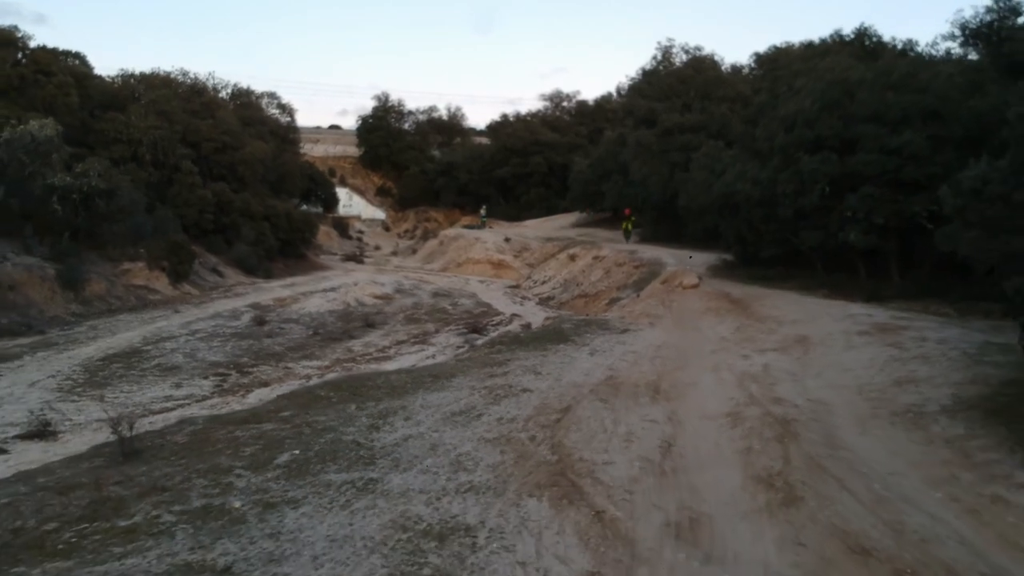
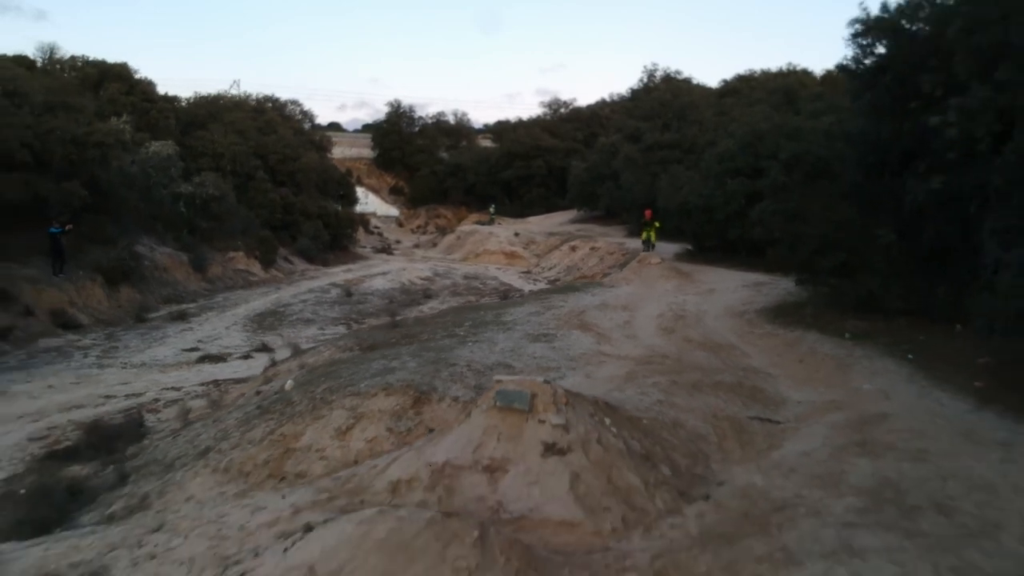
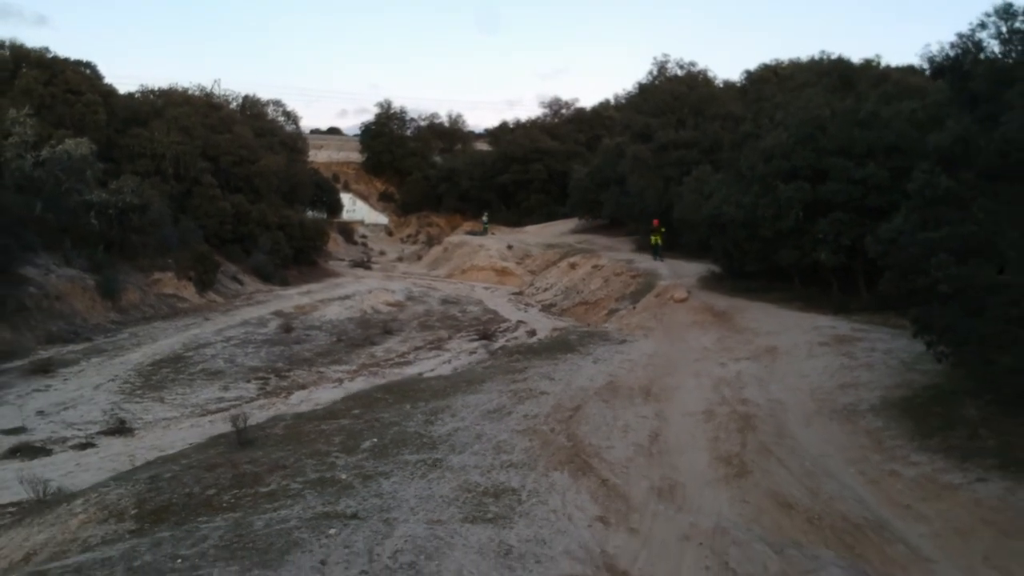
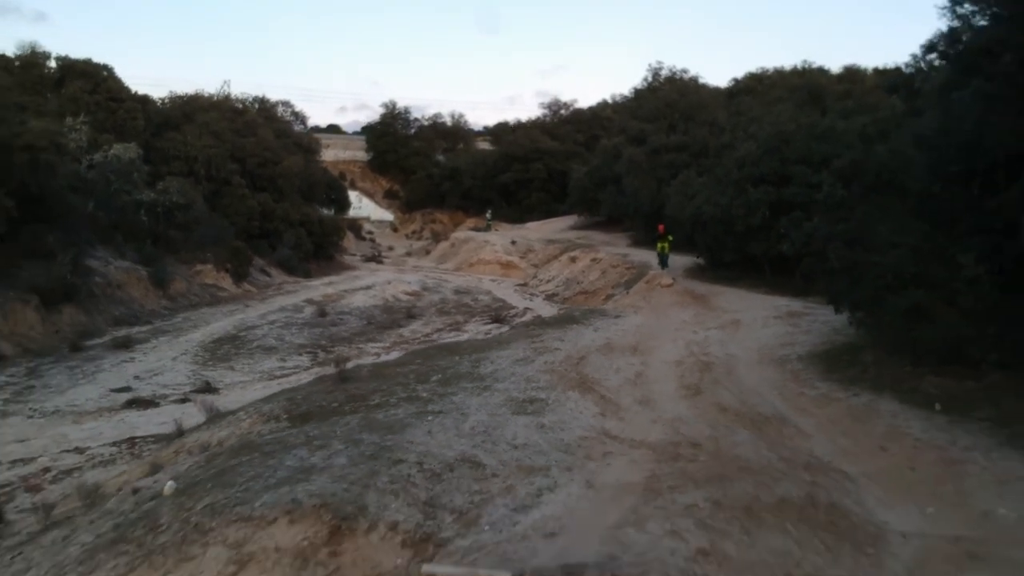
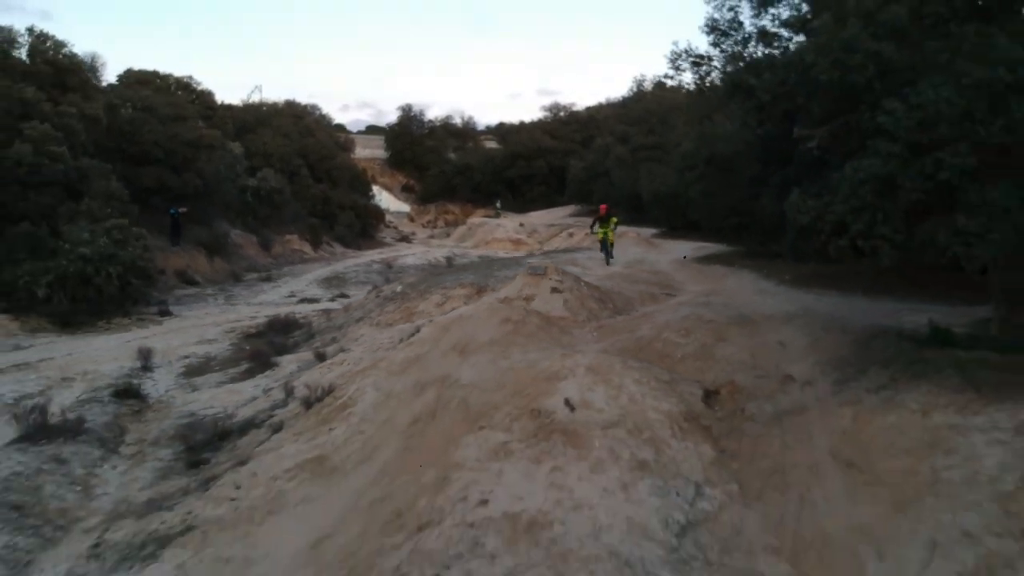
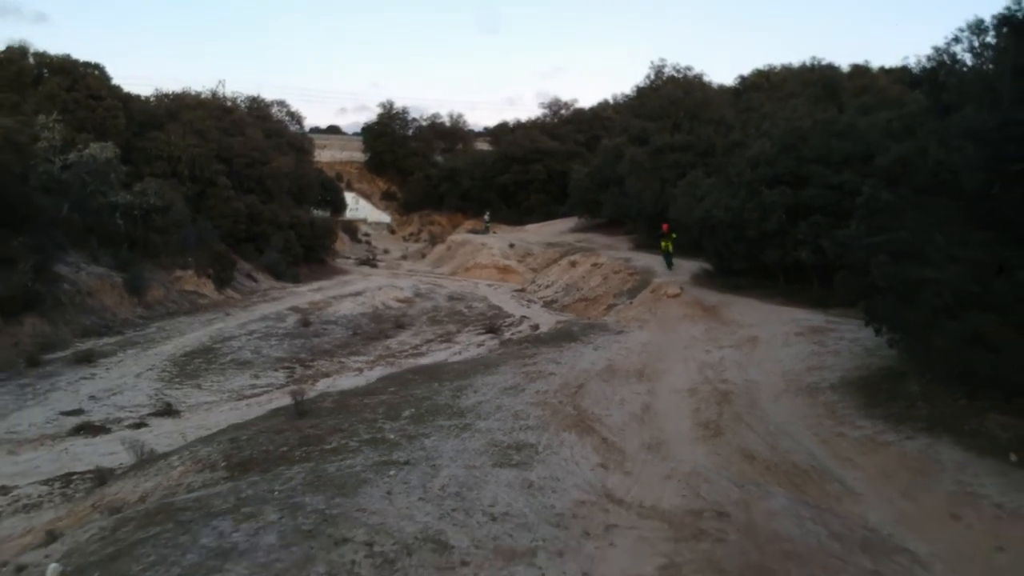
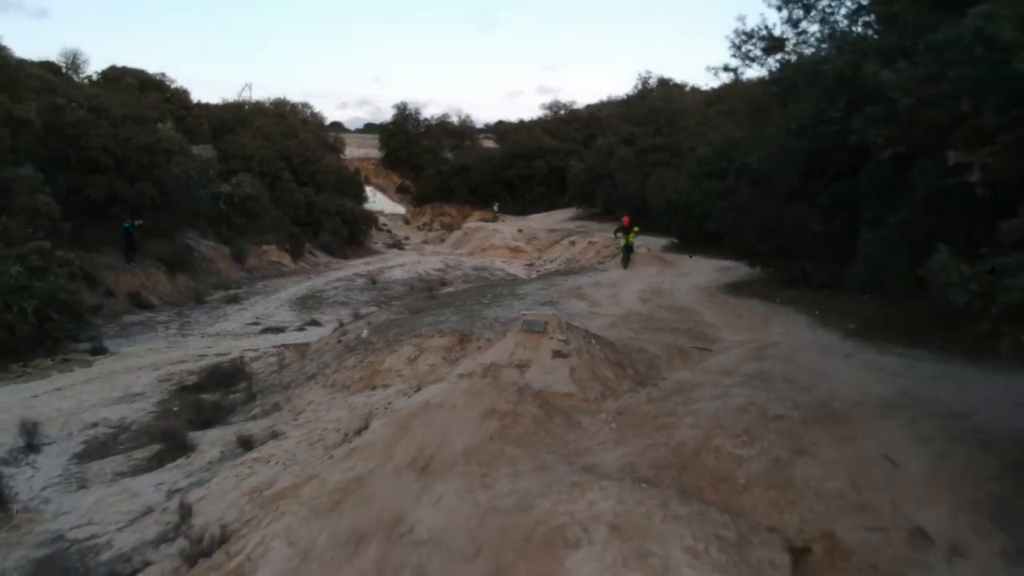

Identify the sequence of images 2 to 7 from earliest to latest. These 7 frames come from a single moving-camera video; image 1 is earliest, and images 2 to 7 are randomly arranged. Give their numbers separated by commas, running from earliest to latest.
3, 6, 4, 2, 7, 5
